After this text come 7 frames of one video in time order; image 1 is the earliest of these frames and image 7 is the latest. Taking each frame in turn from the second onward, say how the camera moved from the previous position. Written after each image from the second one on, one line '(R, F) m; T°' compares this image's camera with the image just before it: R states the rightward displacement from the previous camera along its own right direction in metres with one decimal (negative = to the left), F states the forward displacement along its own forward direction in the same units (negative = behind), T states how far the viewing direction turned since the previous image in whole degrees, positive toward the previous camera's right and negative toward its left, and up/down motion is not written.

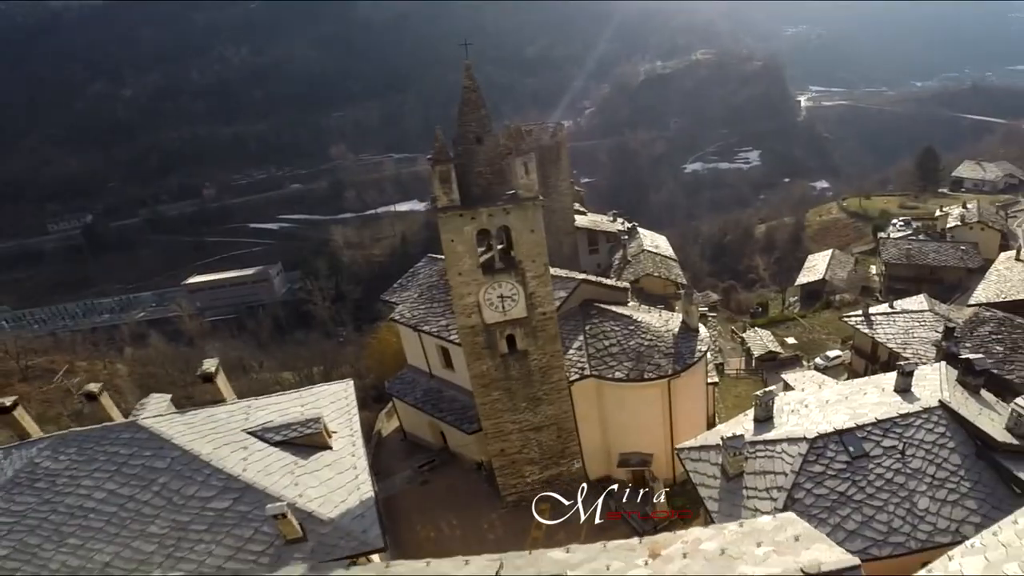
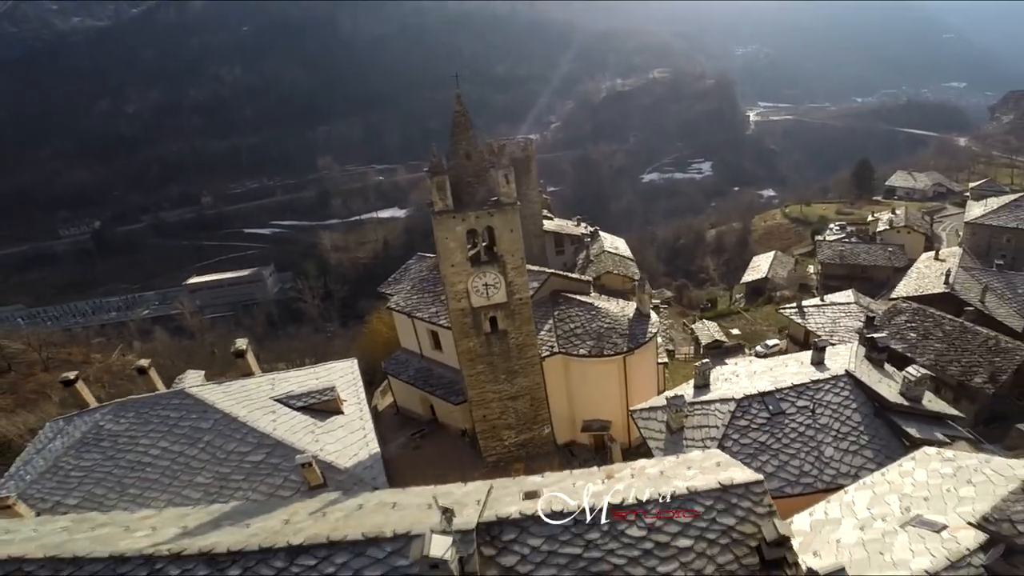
(-0.3, -2.1) m; +3°
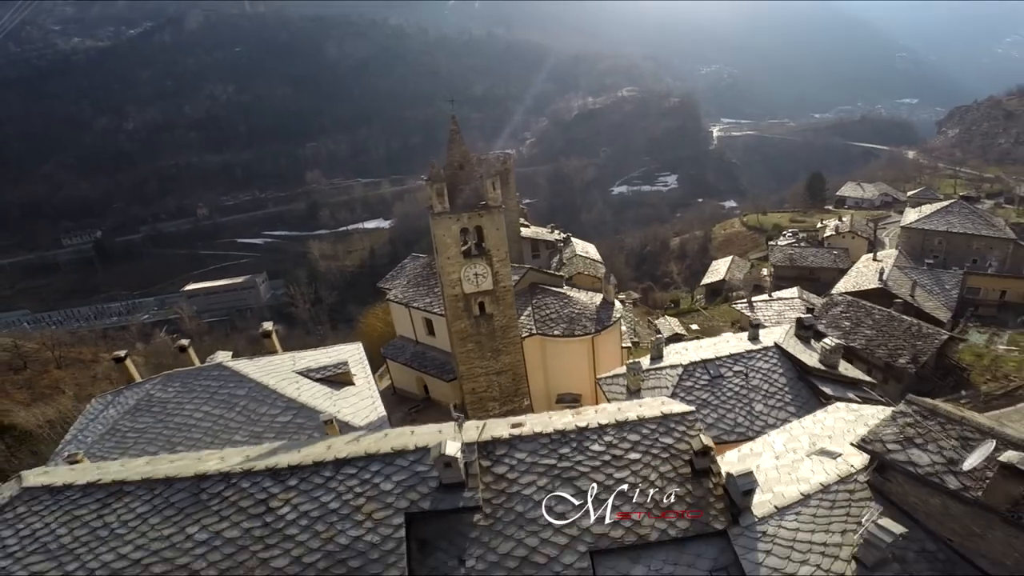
(-0.2, -2.4) m; +2°
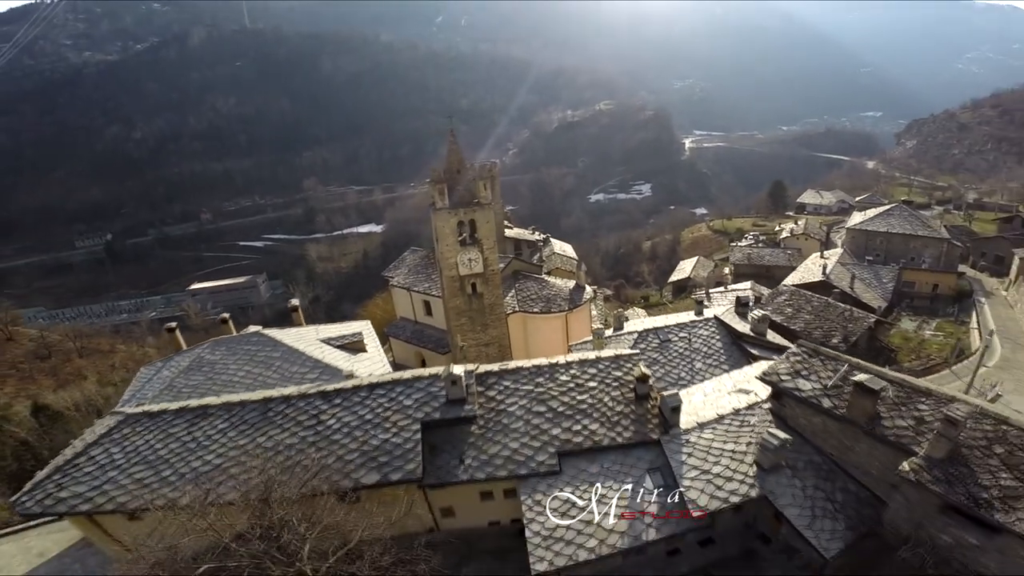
(-0.1, -3.1) m; +1°
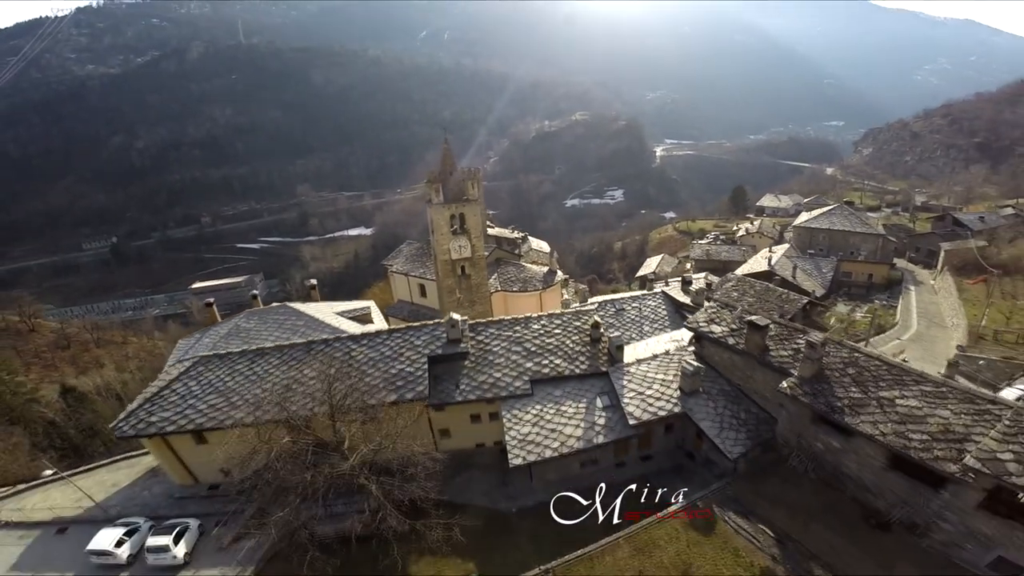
(0.0, -3.7) m; +1°
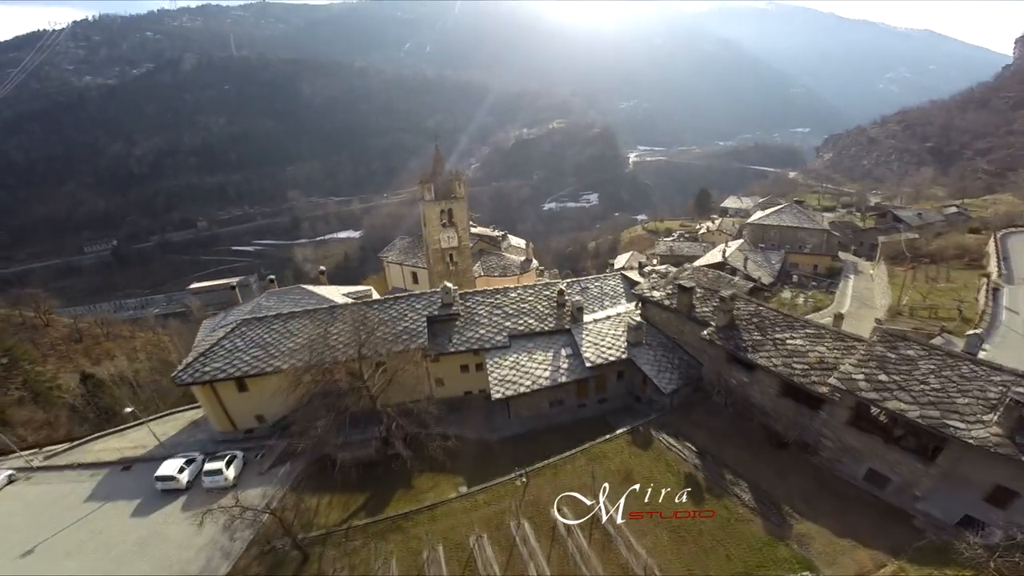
(0.0, -3.7) m; +1°
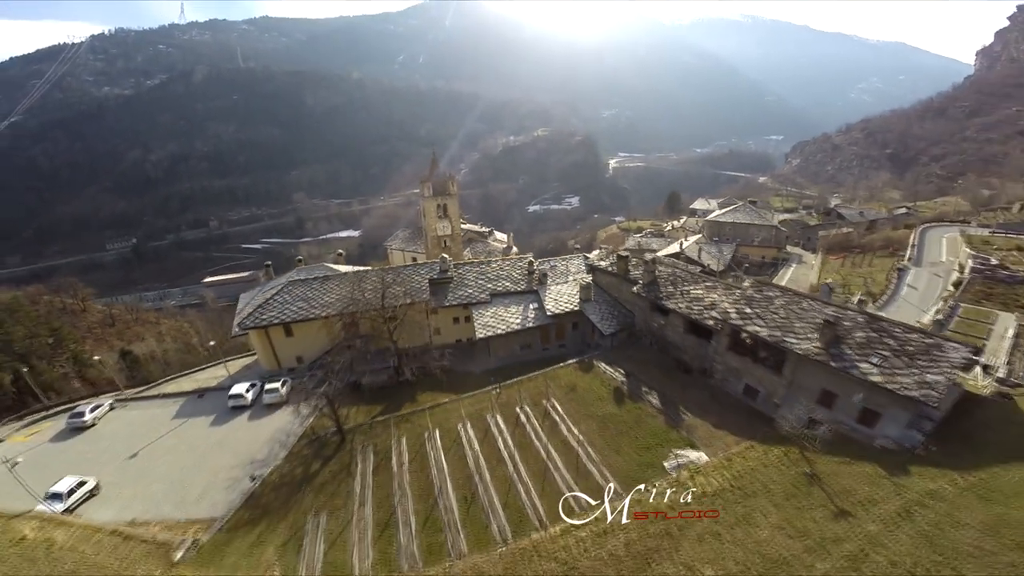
(+0.4, -5.7) m; +1°
